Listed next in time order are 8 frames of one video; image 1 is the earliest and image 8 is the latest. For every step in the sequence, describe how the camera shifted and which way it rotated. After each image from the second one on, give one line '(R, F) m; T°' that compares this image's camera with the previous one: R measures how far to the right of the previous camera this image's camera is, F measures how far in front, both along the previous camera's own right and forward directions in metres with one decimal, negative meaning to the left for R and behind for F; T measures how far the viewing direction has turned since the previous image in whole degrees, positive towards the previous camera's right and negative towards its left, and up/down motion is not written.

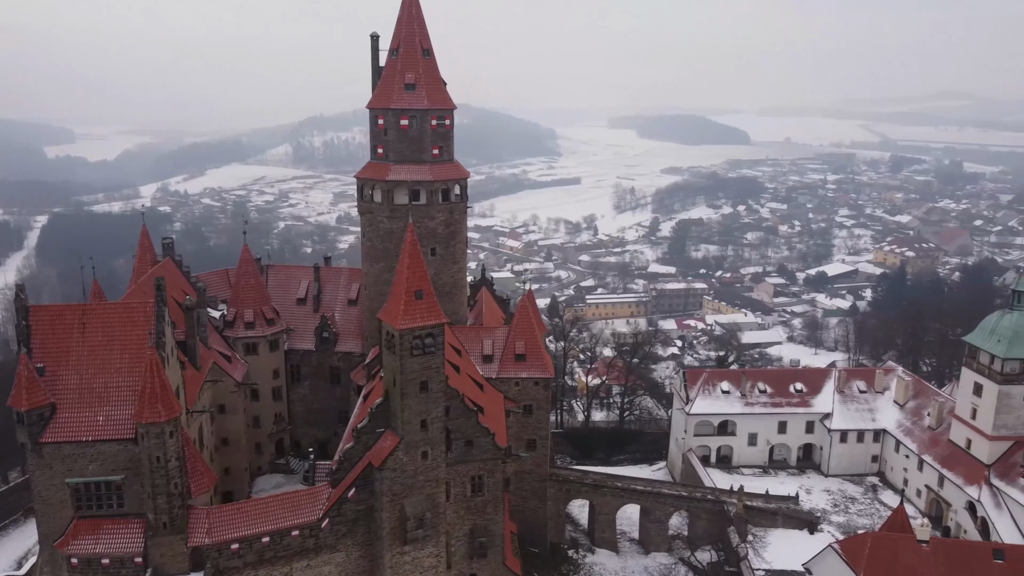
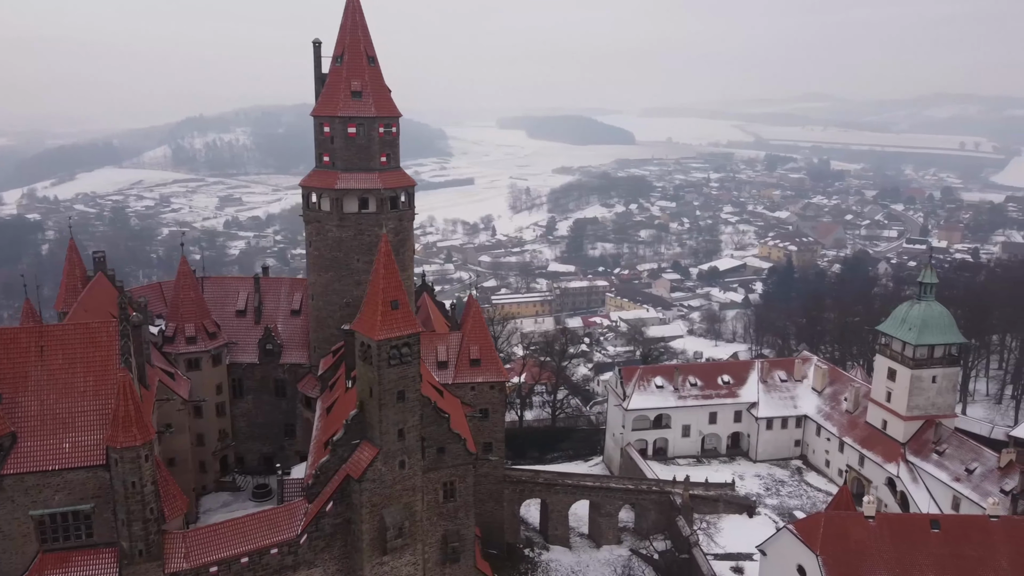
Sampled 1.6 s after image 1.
(-2.4, -0.3) m; +8°
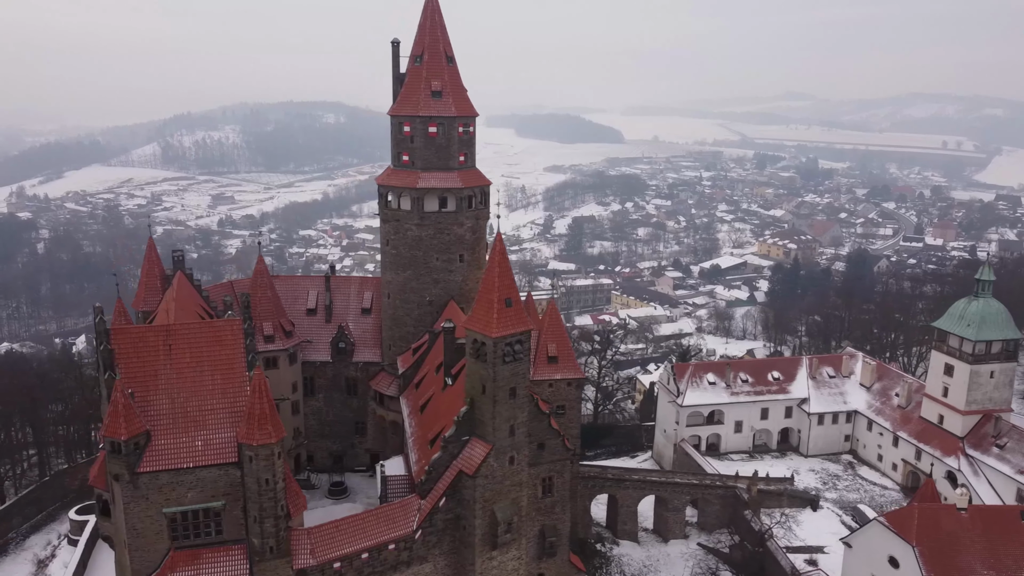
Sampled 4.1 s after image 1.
(-3.8, -0.3) m; +1°
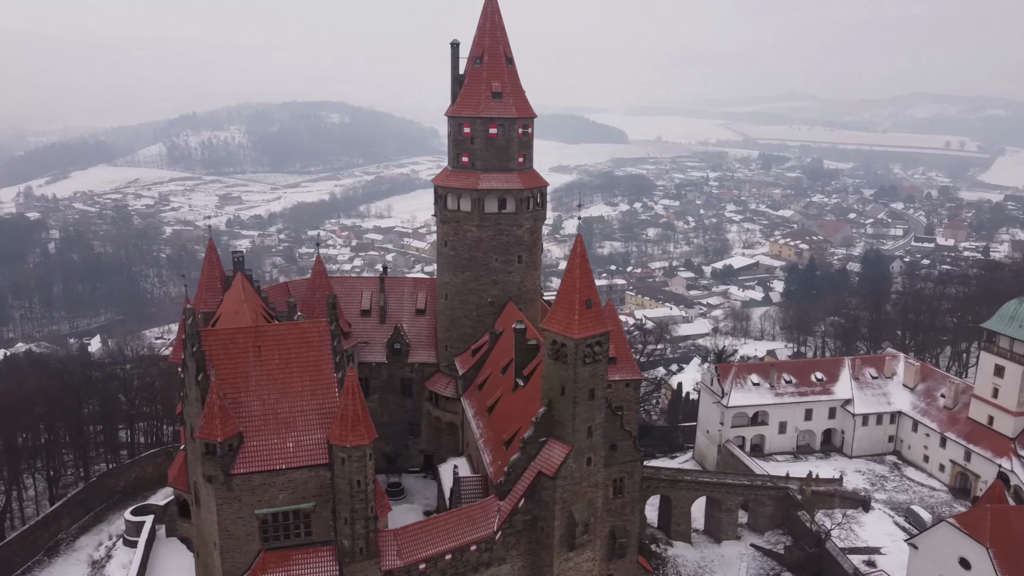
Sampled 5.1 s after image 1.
(-2.4, 0.0) m; 0°
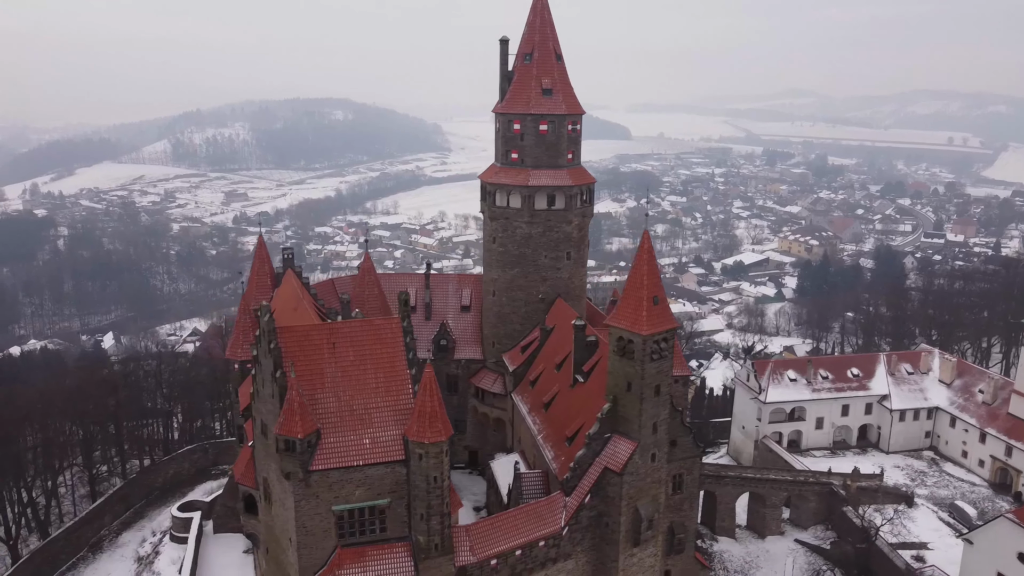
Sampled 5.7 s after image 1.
(-2.0, 0.0) m; 0°
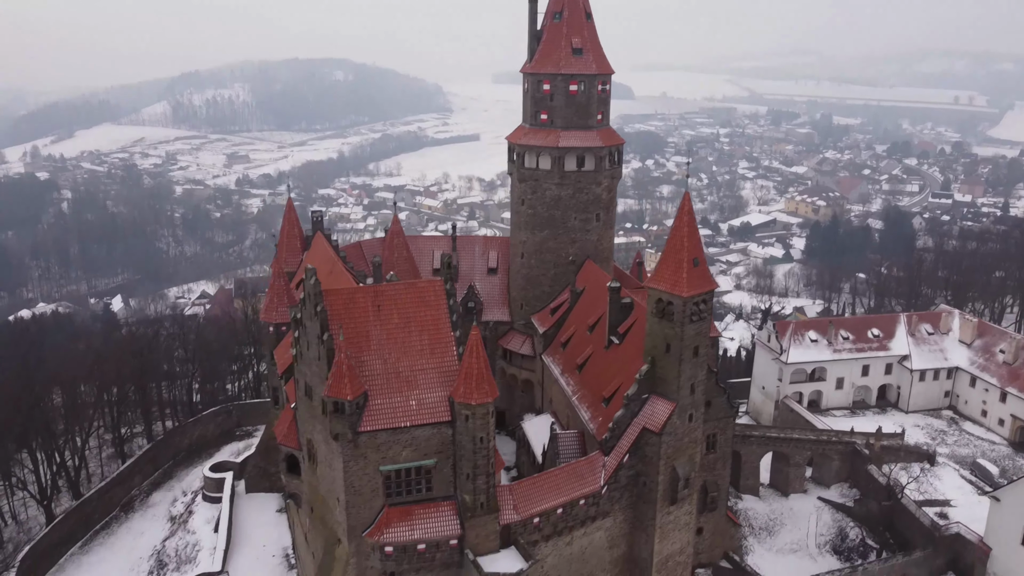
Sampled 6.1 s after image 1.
(-1.2, +0.1) m; 0°
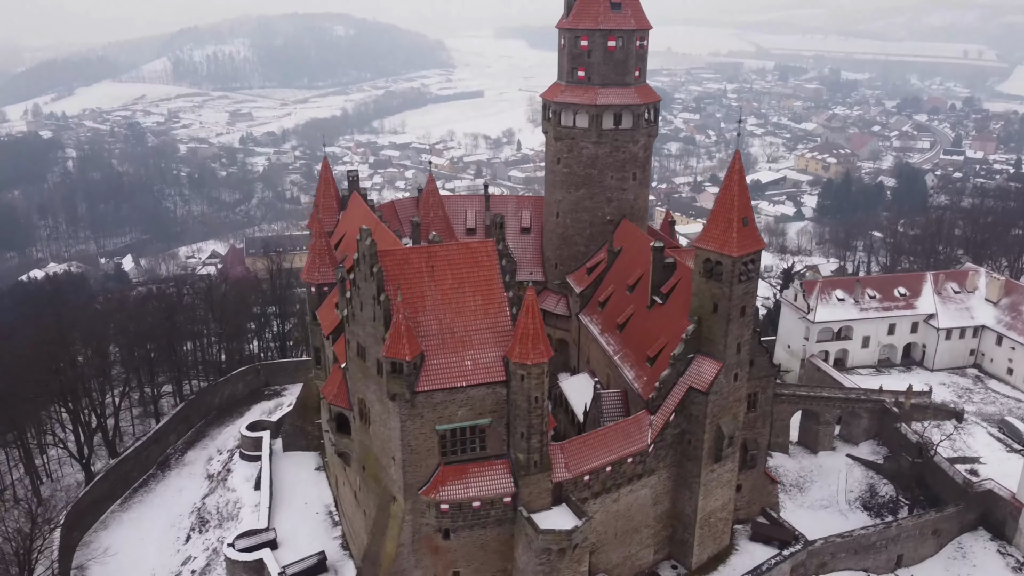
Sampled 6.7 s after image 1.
(-1.4, 0.0) m; 0°
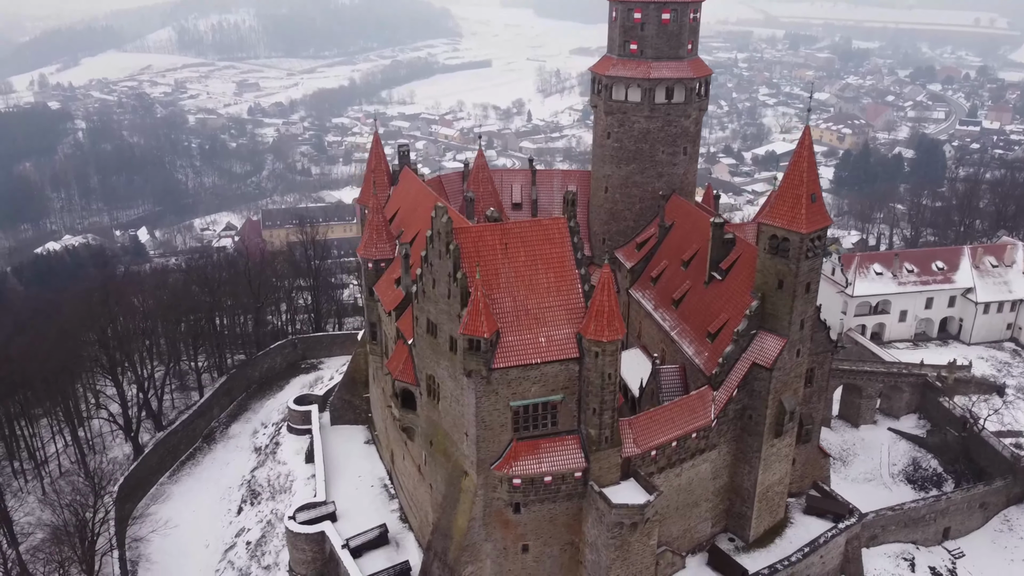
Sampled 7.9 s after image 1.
(-1.9, 0.0) m; 0°
